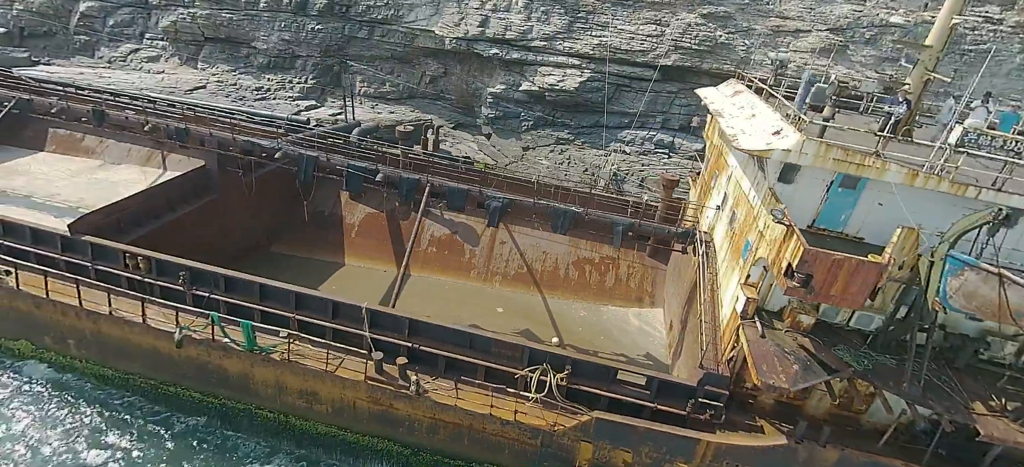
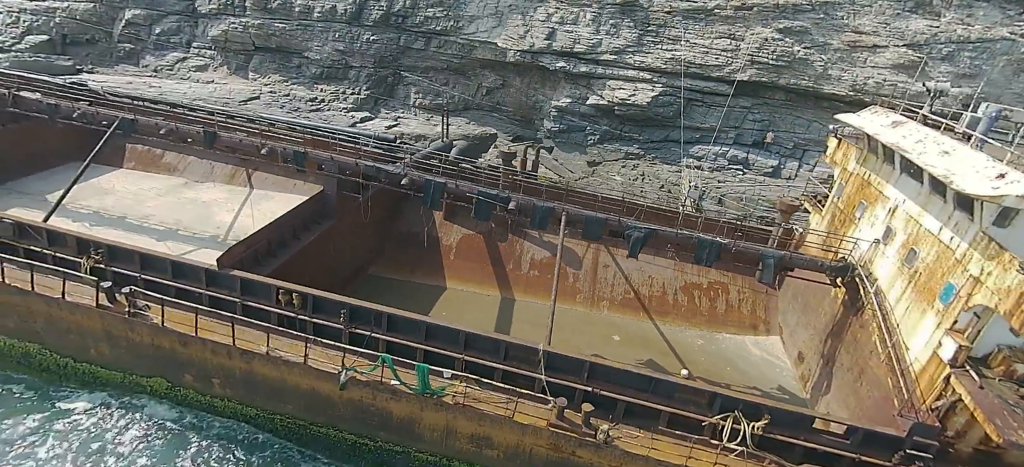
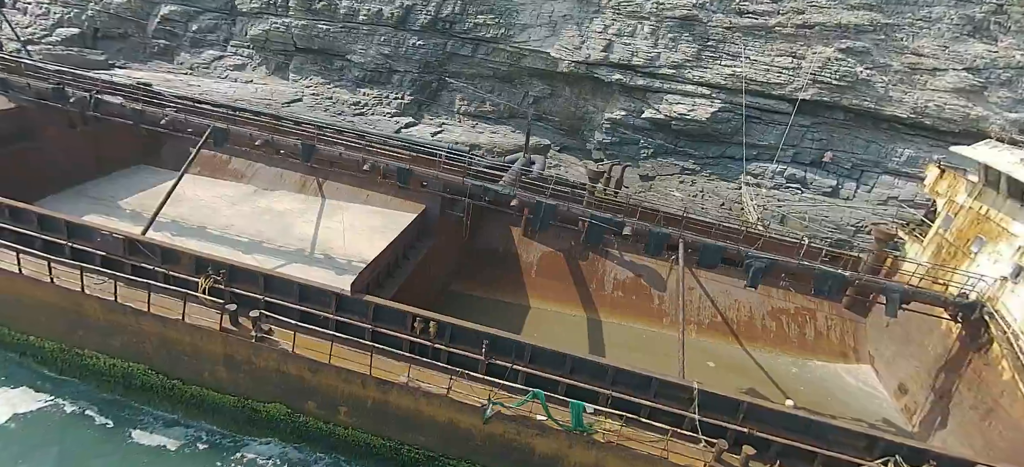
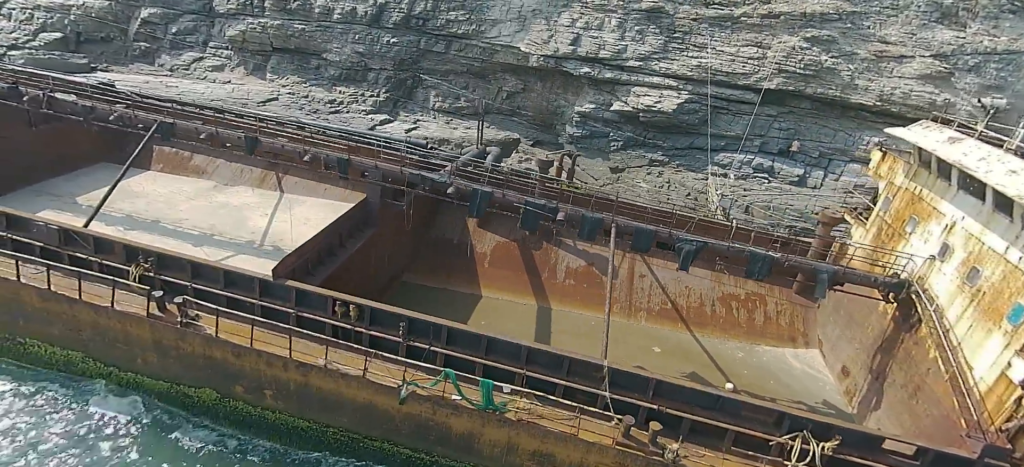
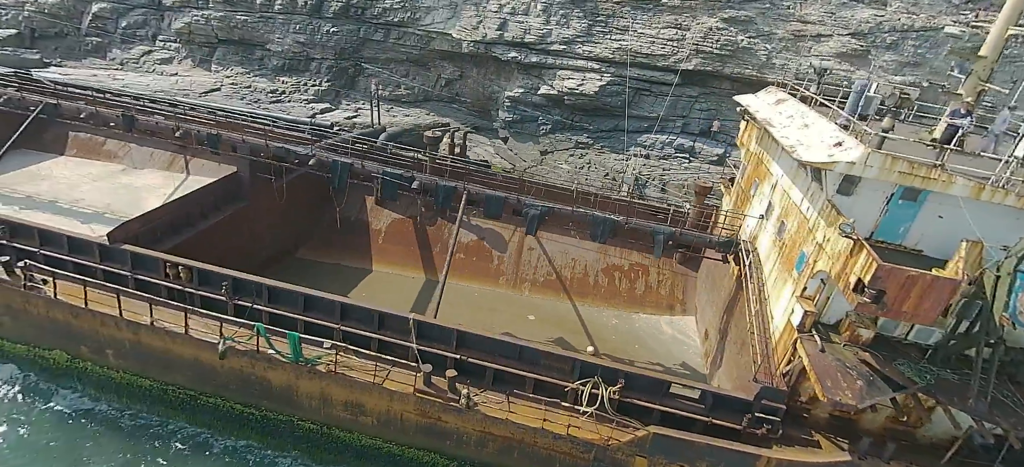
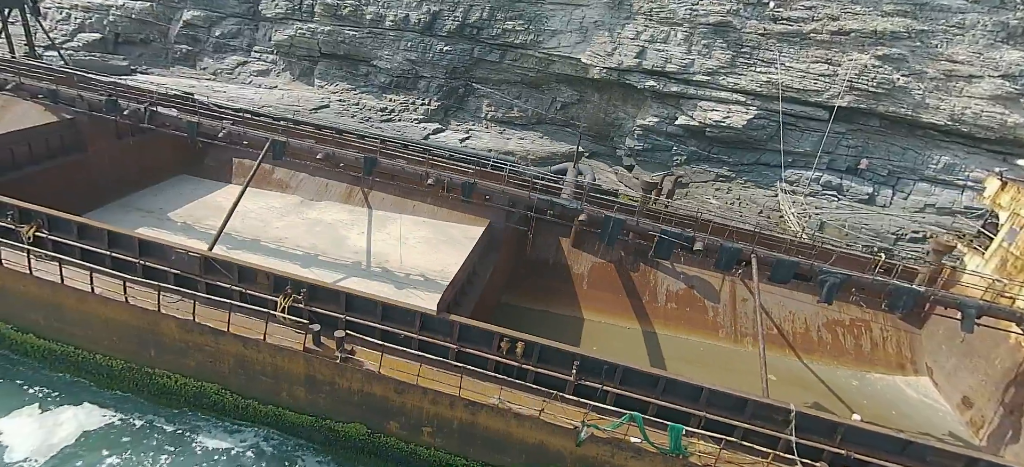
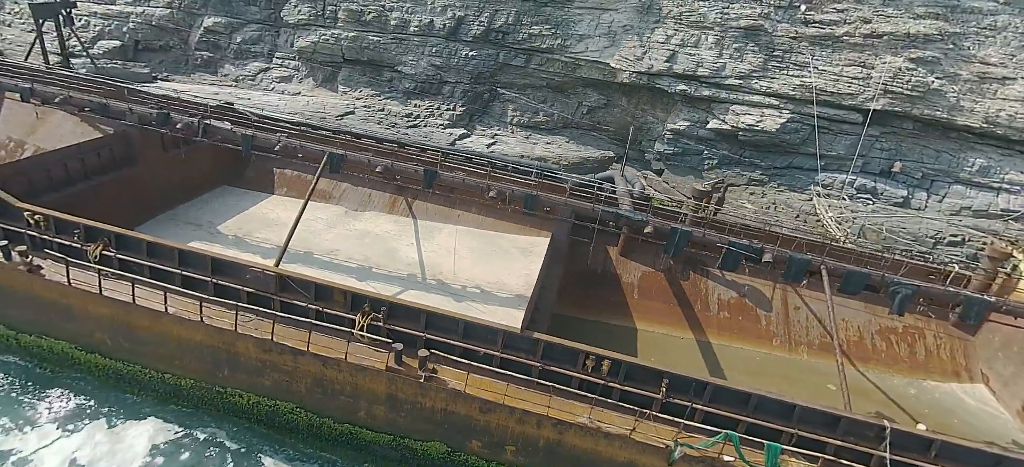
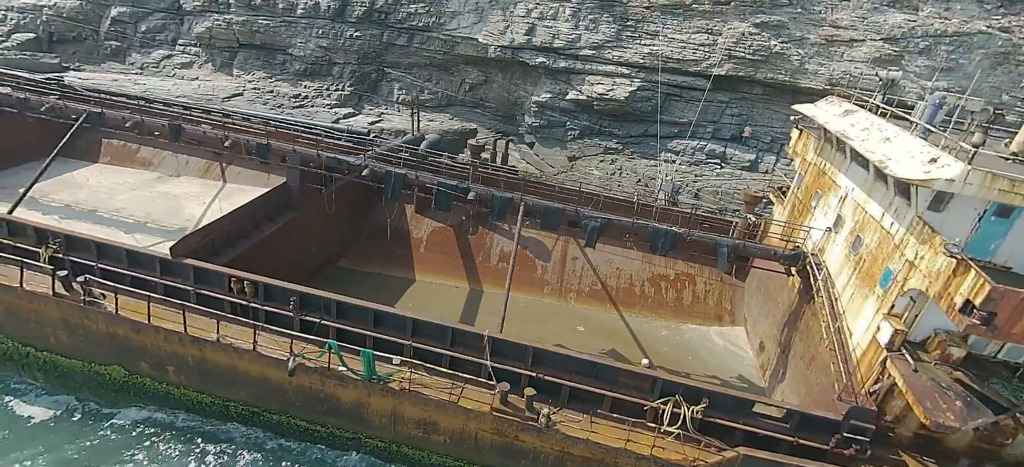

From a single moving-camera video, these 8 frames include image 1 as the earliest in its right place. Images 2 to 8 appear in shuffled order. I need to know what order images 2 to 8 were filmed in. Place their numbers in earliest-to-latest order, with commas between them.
5, 8, 2, 4, 3, 6, 7
